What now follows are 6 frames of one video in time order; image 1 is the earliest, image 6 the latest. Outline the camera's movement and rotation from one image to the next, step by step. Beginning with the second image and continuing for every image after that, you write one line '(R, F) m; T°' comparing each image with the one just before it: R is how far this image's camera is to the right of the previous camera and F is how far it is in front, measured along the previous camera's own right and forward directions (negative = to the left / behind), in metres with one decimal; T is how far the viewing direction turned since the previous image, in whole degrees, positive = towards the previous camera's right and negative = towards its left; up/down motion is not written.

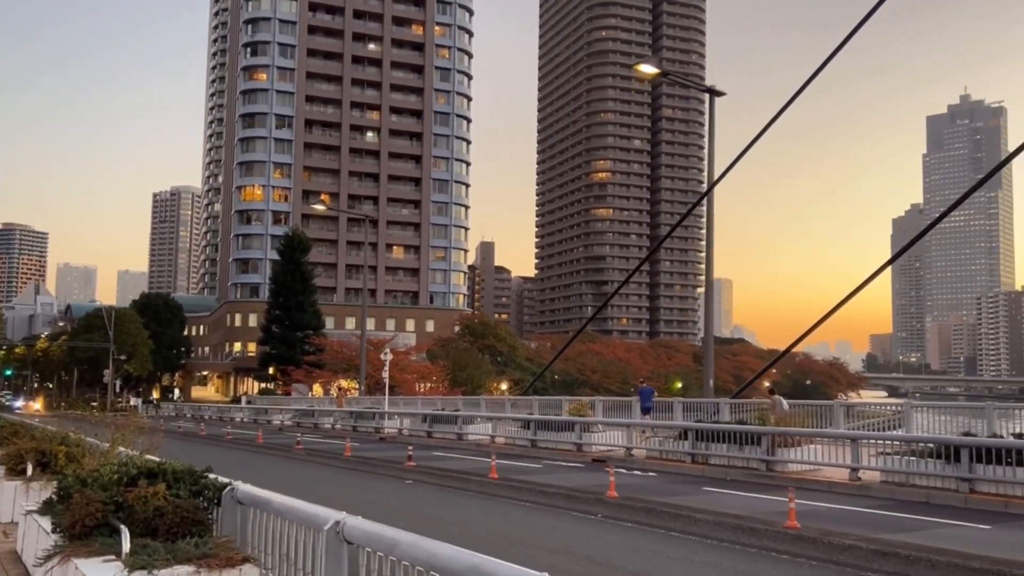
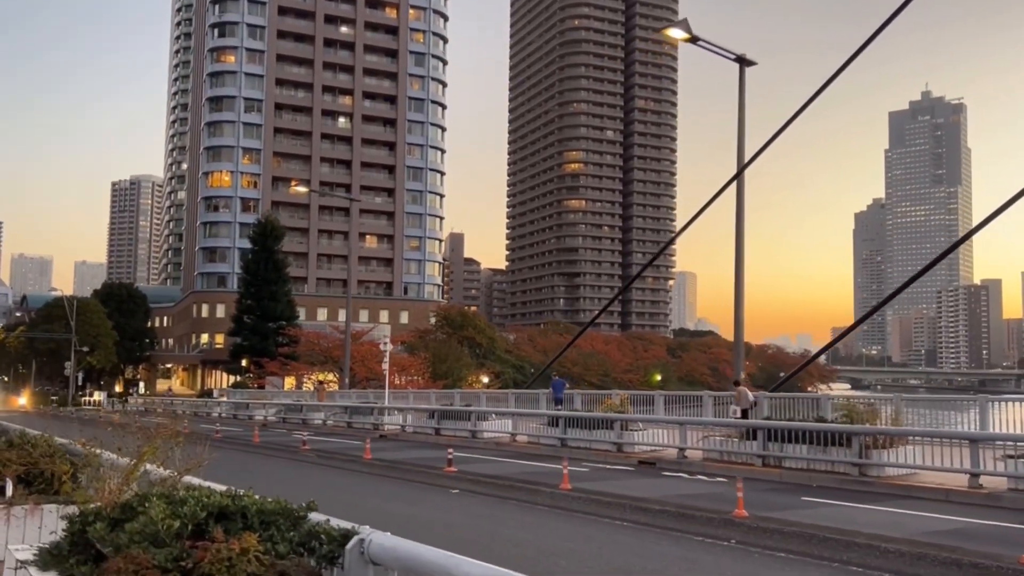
(-1.3, +2.0) m; +2°
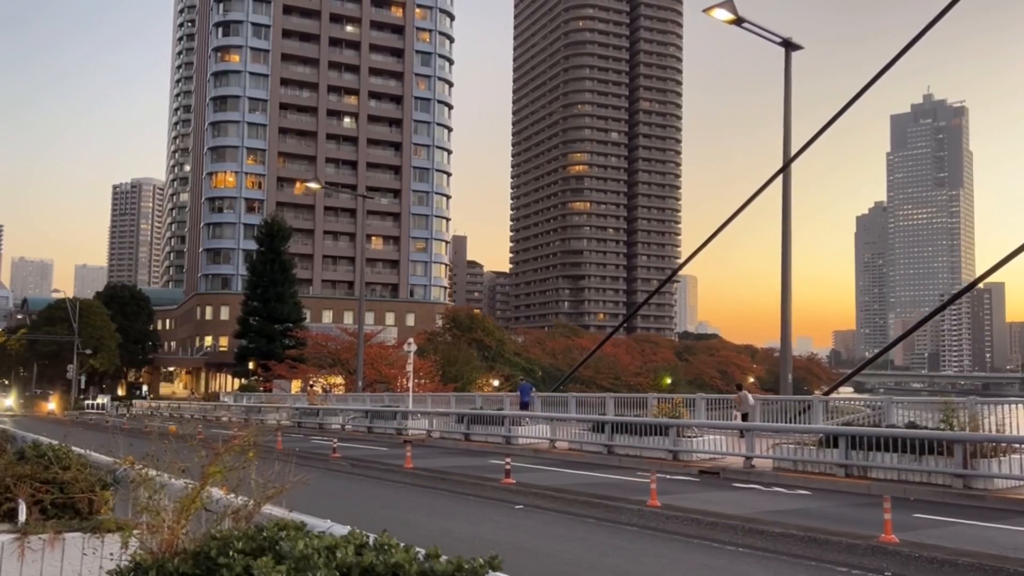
(-0.8, +1.3) m; 0°
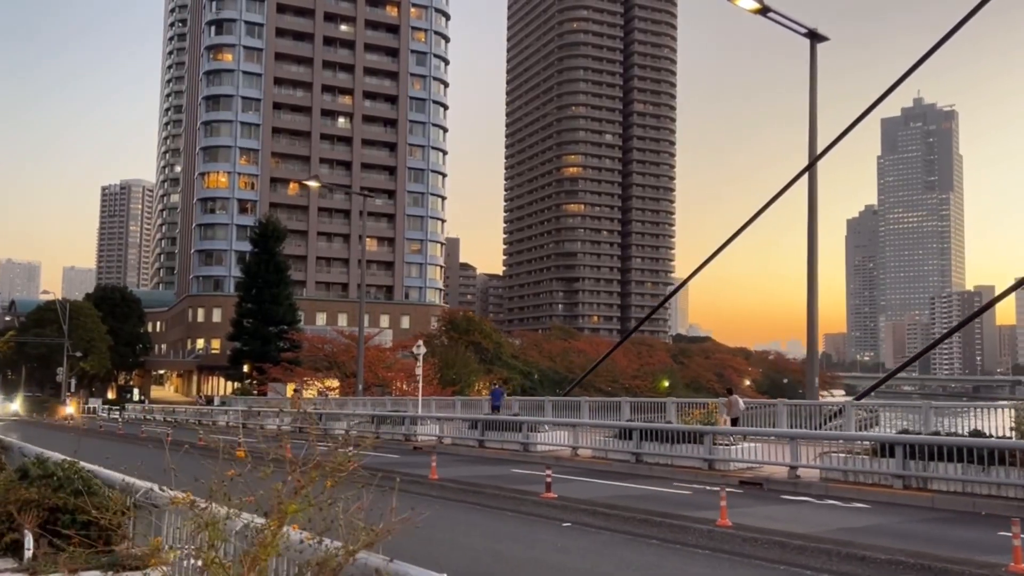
(-0.6, +0.9) m; +1°
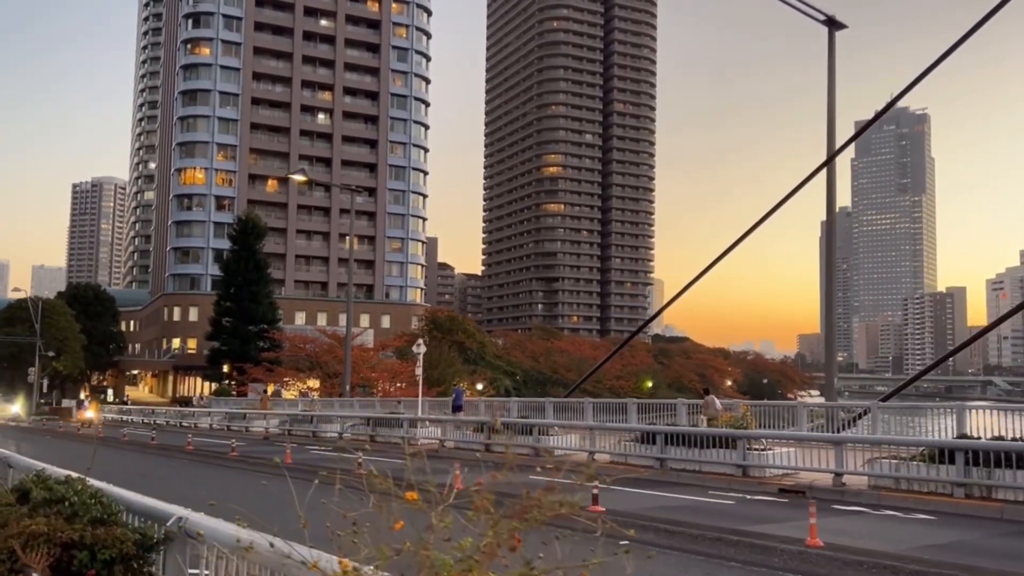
(-0.7, +1.0) m; +2°
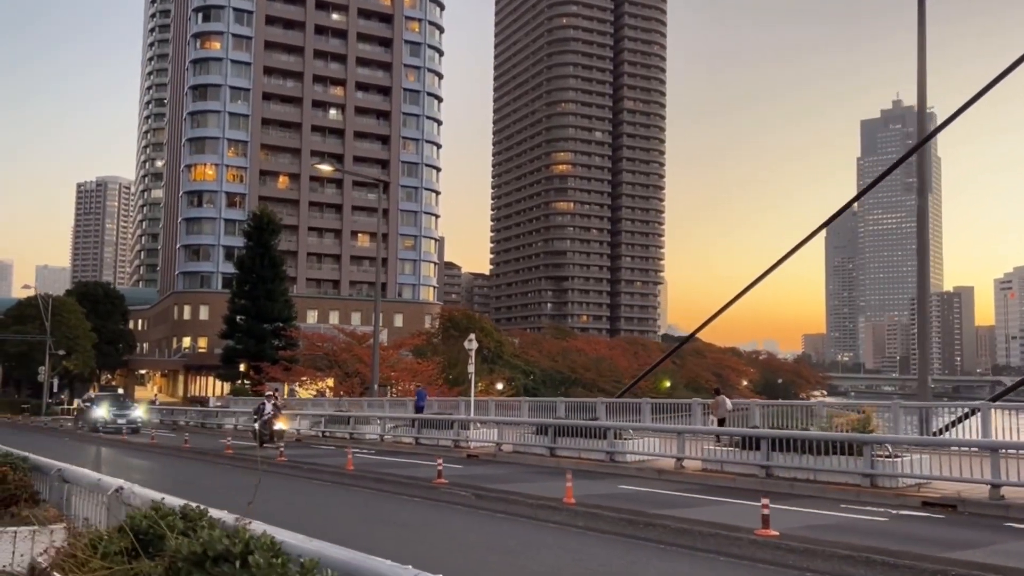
(-1.3, +1.6) m; 0°
